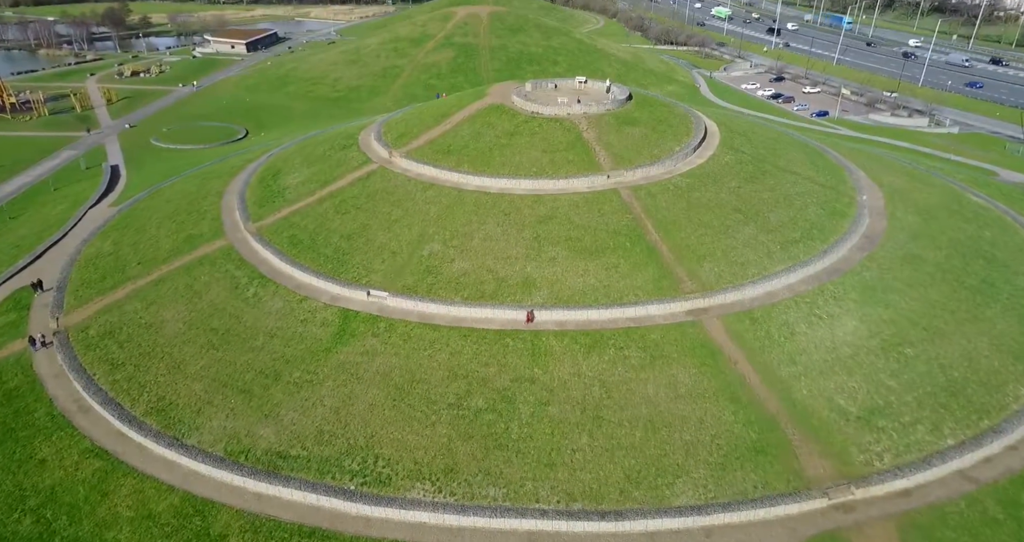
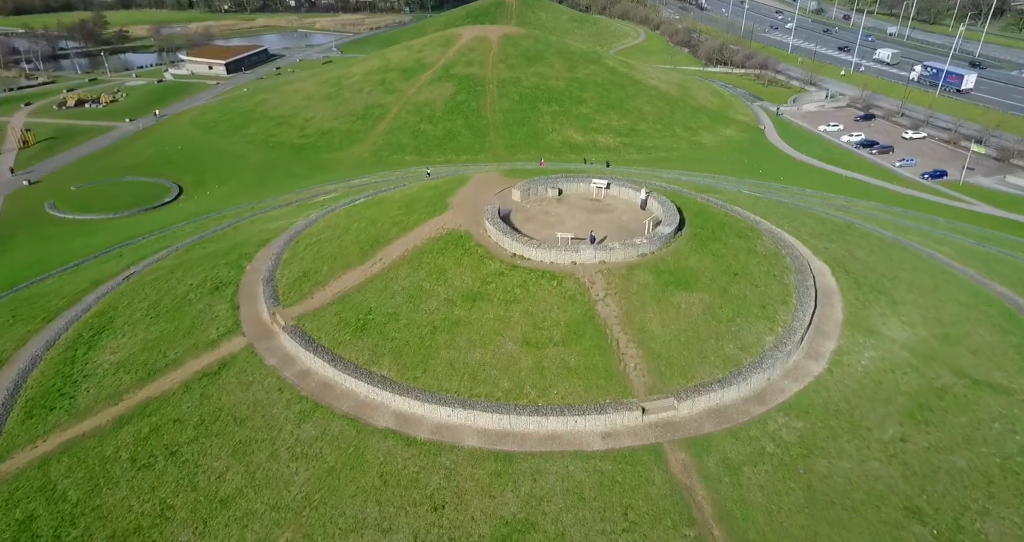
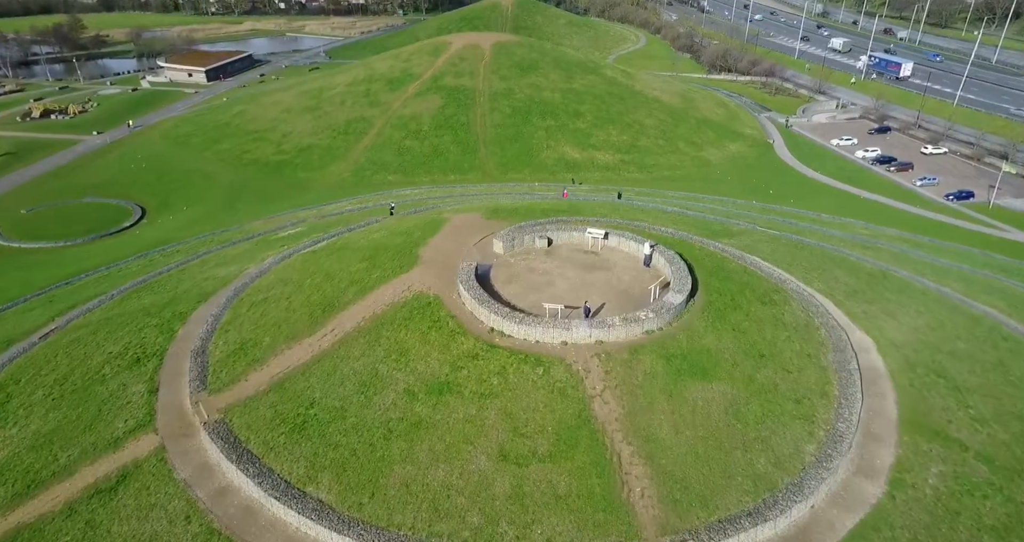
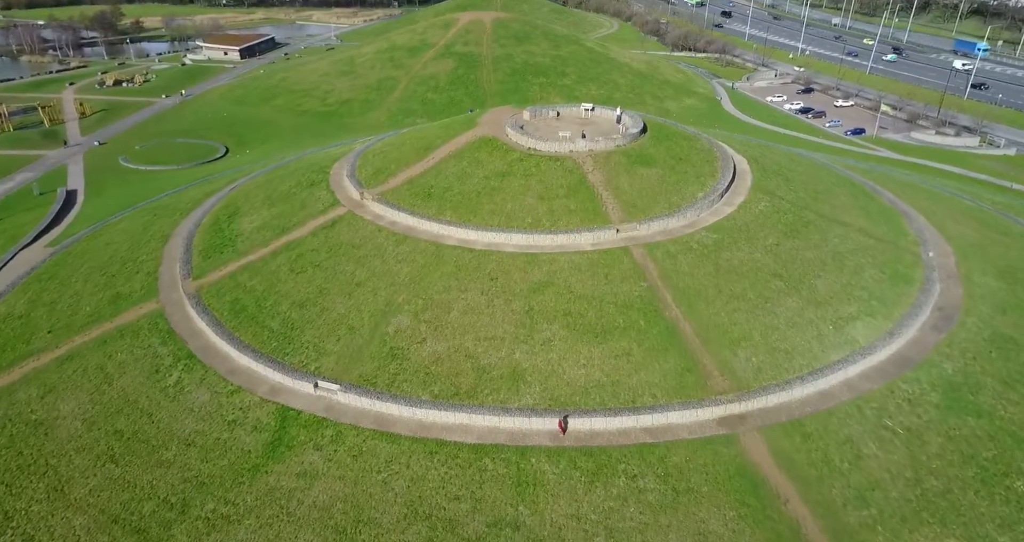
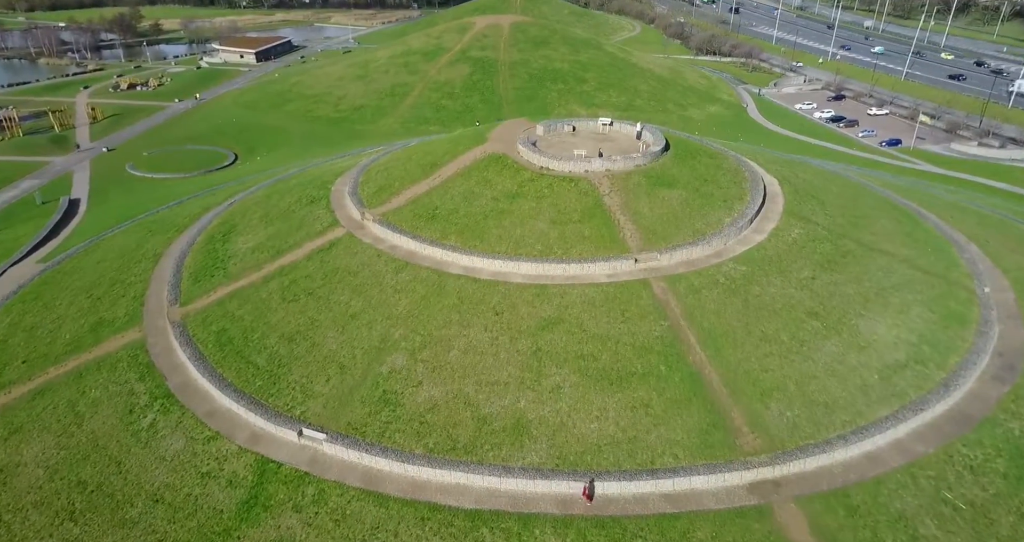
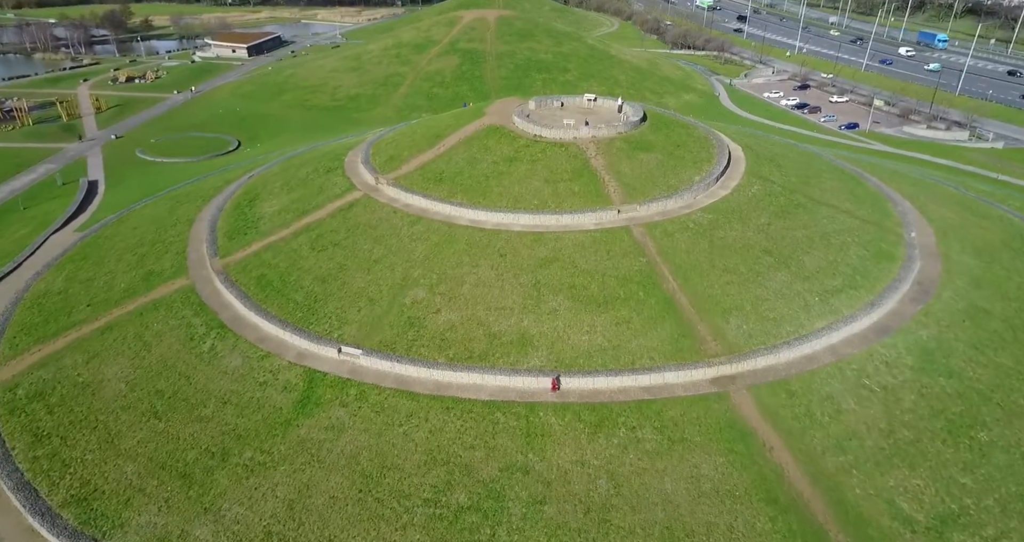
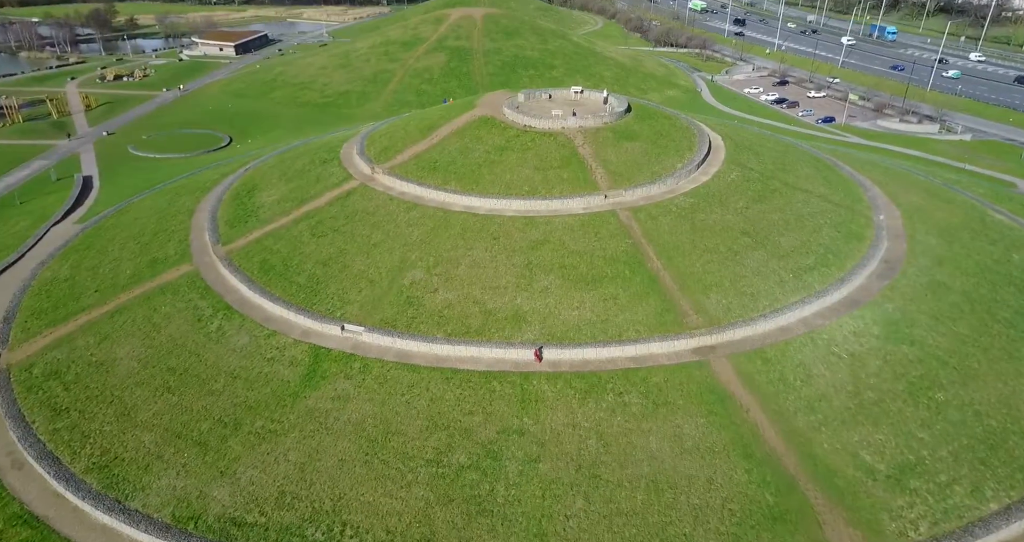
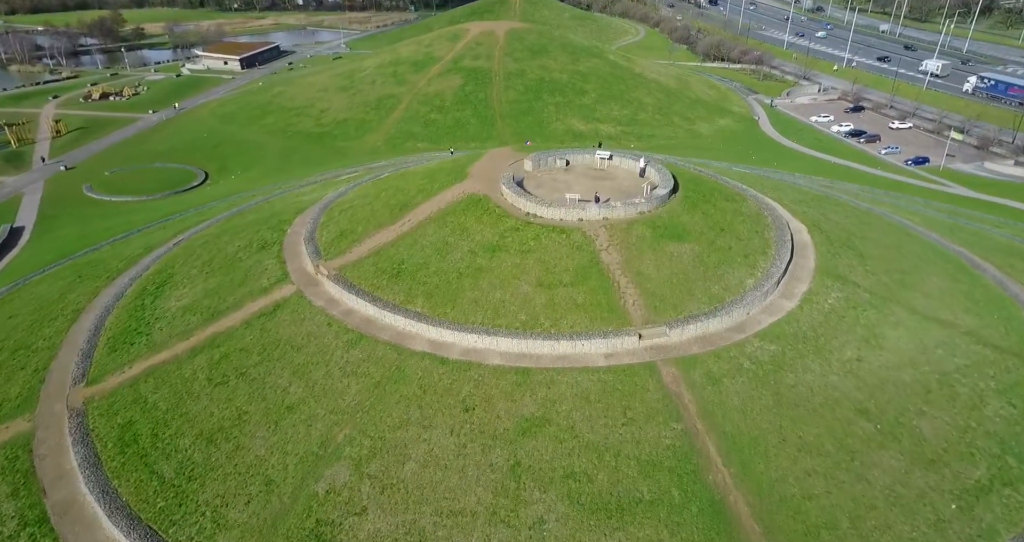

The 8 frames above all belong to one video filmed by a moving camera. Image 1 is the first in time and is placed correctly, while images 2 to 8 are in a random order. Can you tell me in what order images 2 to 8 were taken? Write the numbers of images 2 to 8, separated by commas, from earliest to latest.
7, 6, 4, 5, 8, 2, 3
